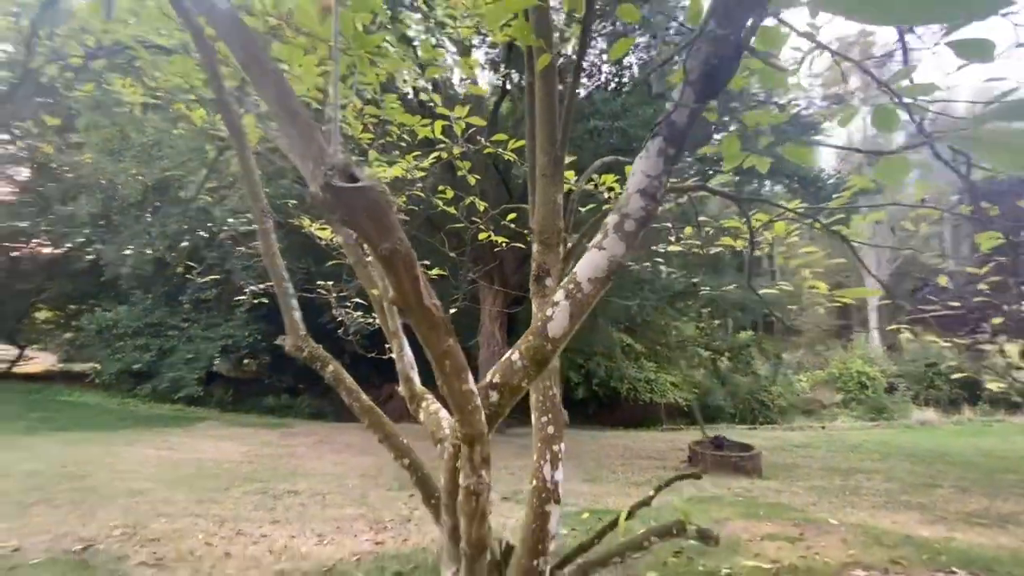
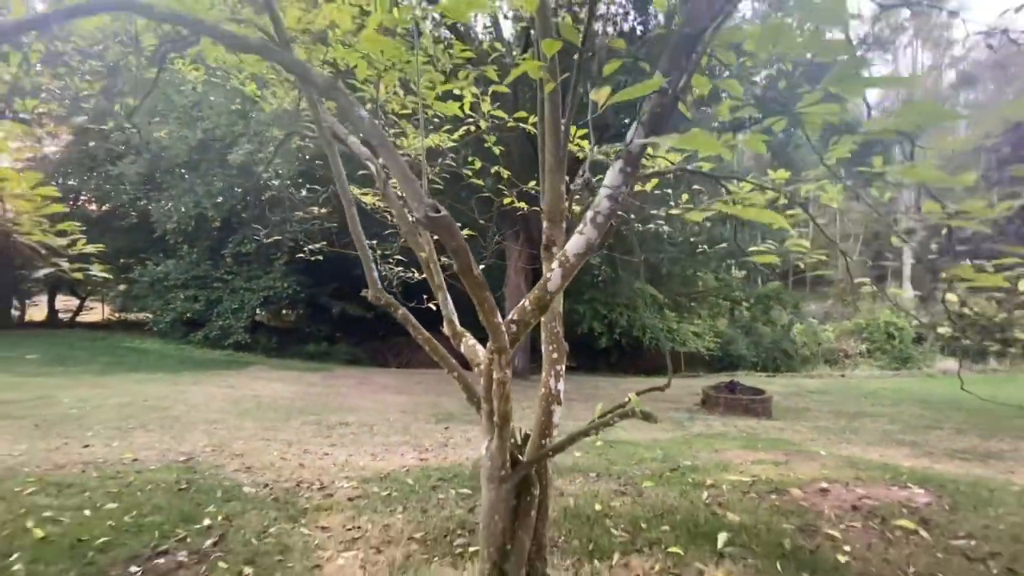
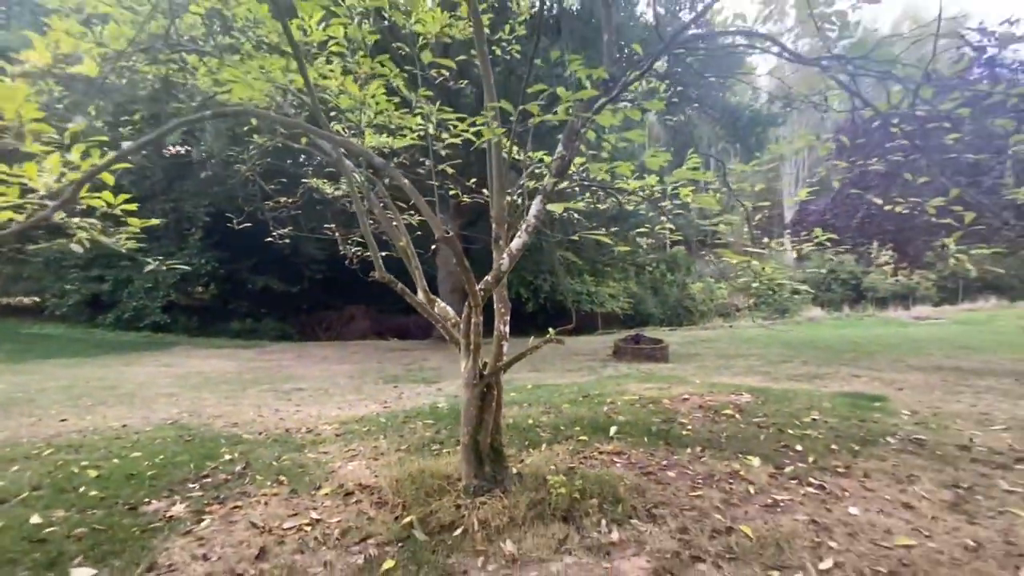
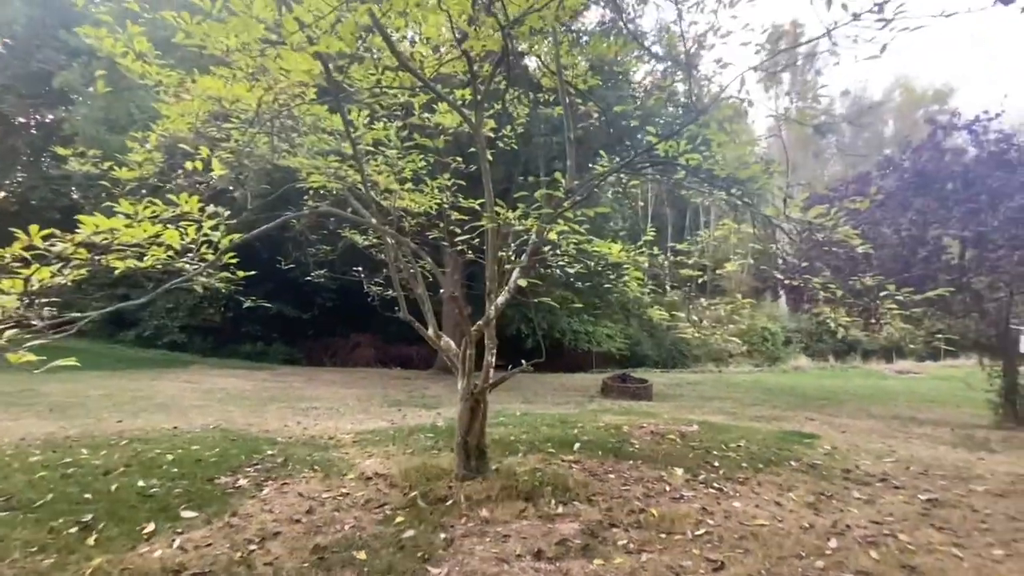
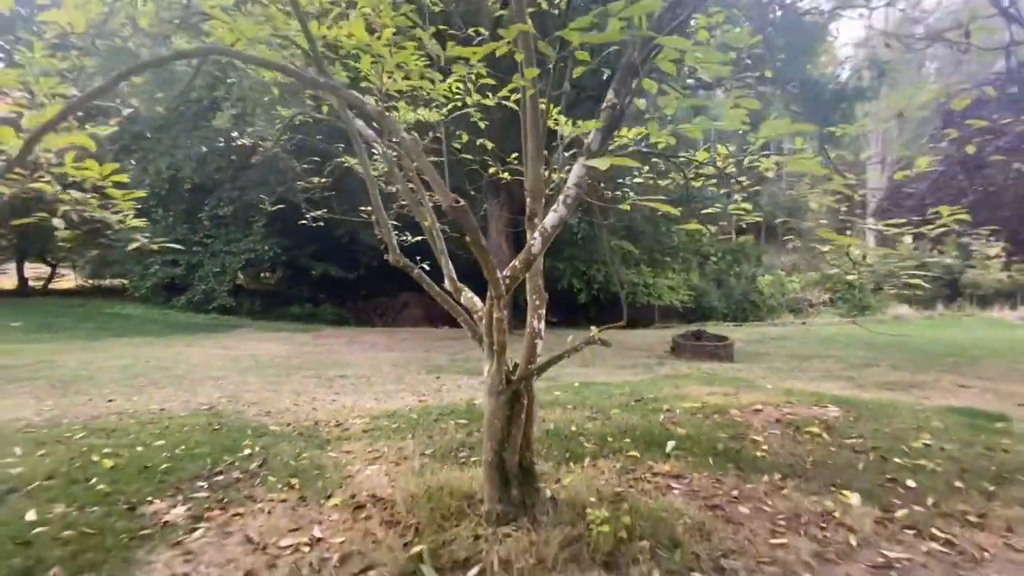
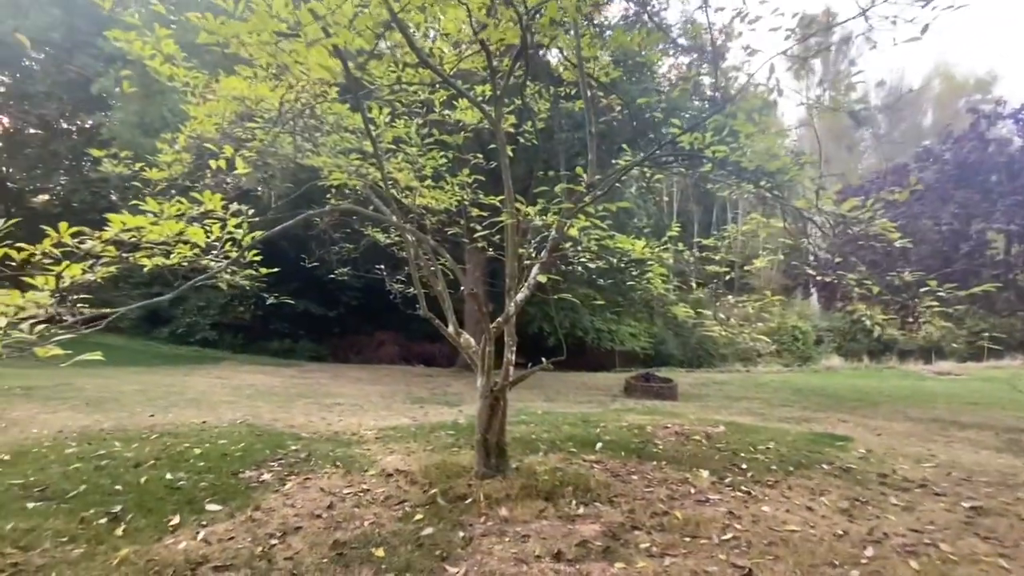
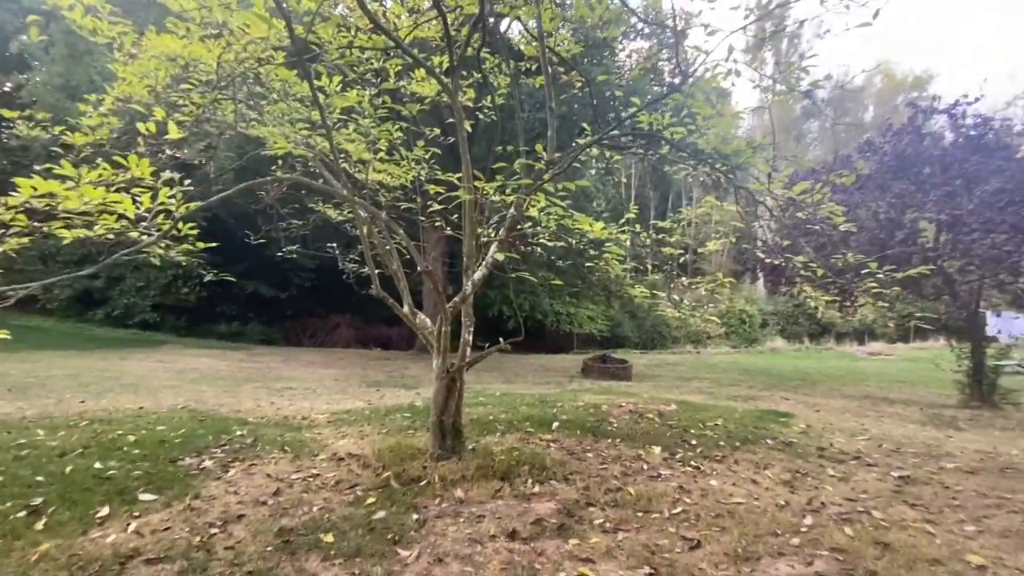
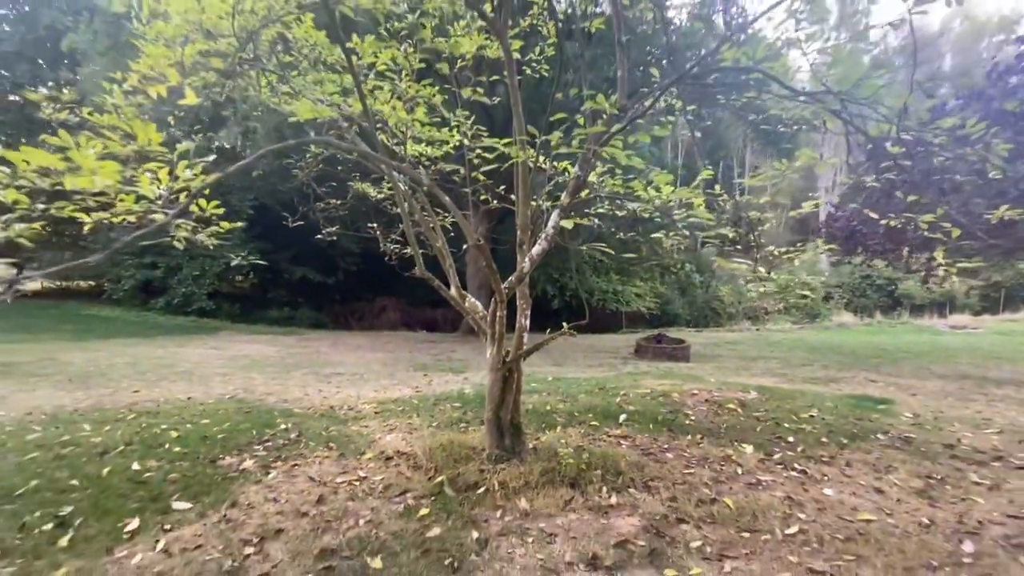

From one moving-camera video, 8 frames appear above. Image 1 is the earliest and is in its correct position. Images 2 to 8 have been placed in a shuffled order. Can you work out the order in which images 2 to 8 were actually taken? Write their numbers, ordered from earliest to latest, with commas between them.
2, 5, 3, 8, 4, 6, 7
